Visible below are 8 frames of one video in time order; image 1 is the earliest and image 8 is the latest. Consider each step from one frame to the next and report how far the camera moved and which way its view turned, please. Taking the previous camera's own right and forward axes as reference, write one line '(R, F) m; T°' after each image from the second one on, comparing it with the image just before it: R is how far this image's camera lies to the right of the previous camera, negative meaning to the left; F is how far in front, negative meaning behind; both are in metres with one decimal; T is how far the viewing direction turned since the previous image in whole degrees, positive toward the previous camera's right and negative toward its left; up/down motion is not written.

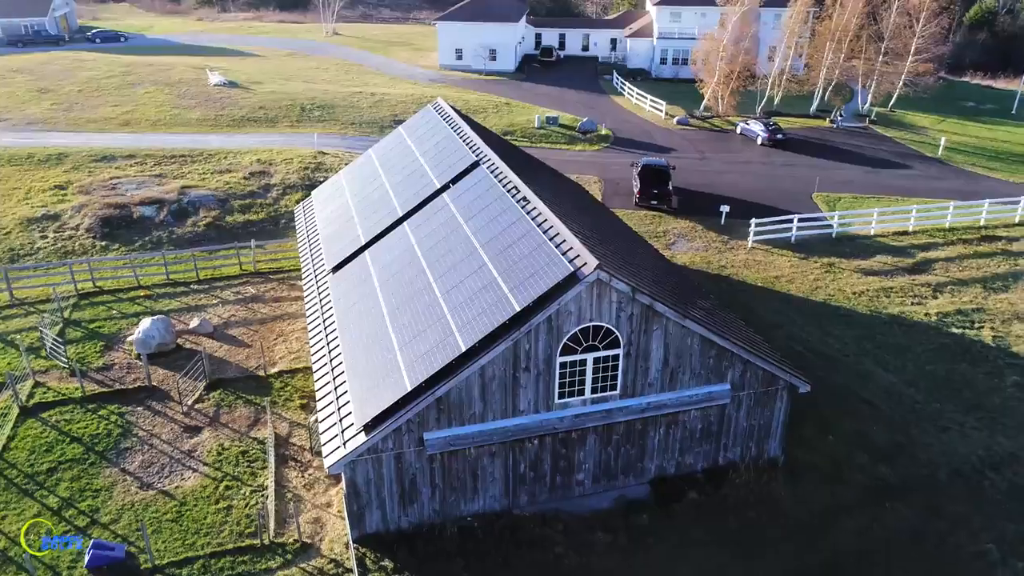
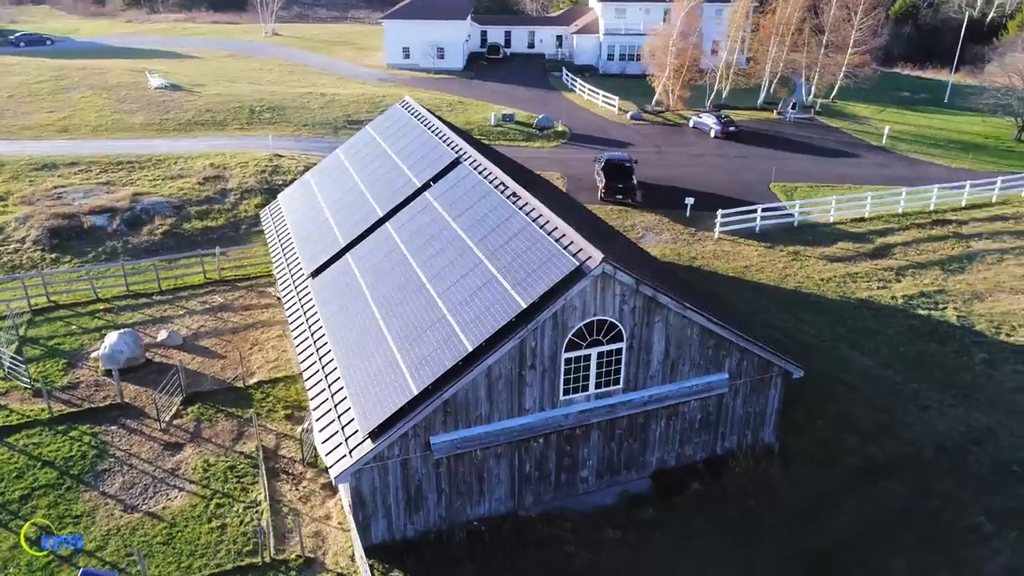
(-1.1, +0.3) m; +4°
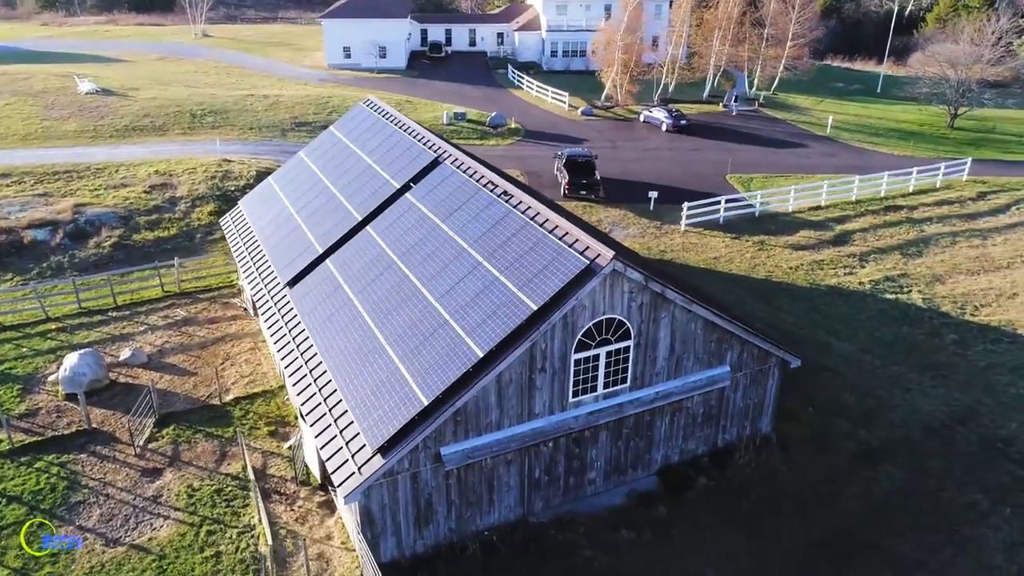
(-1.2, +0.5) m; +5°
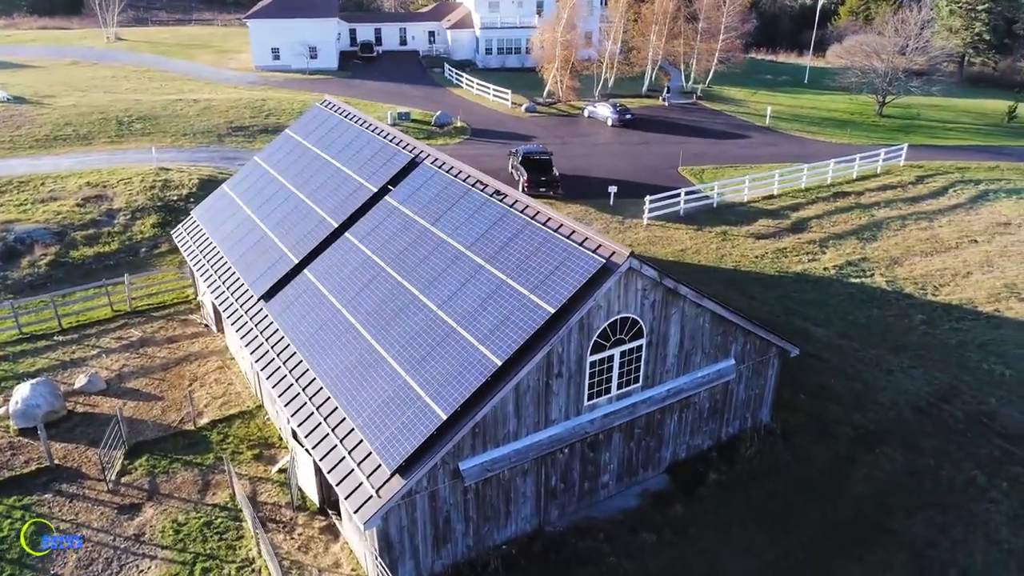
(-1.4, +0.6) m; +6°
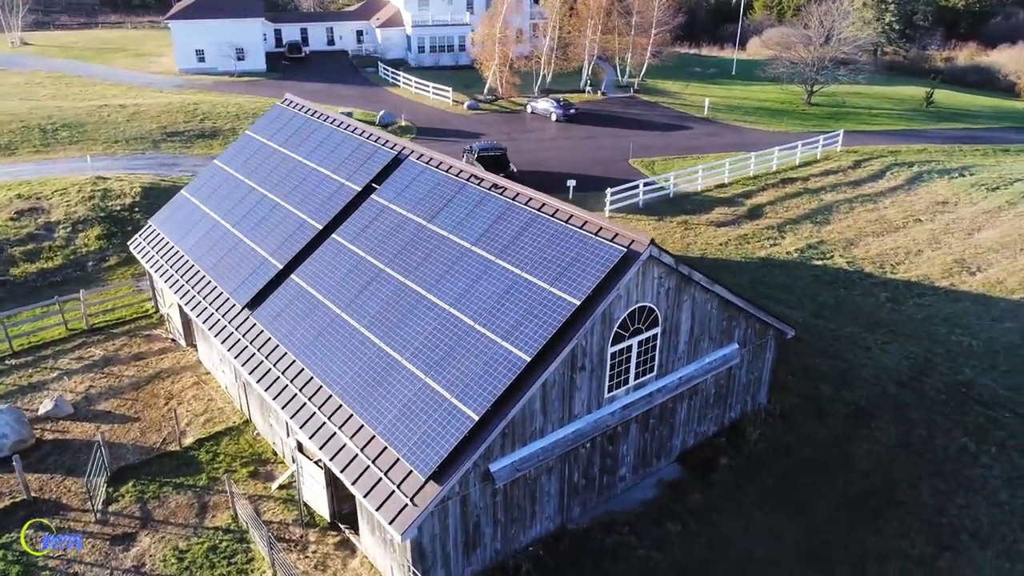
(-1.5, +0.4) m; +6°
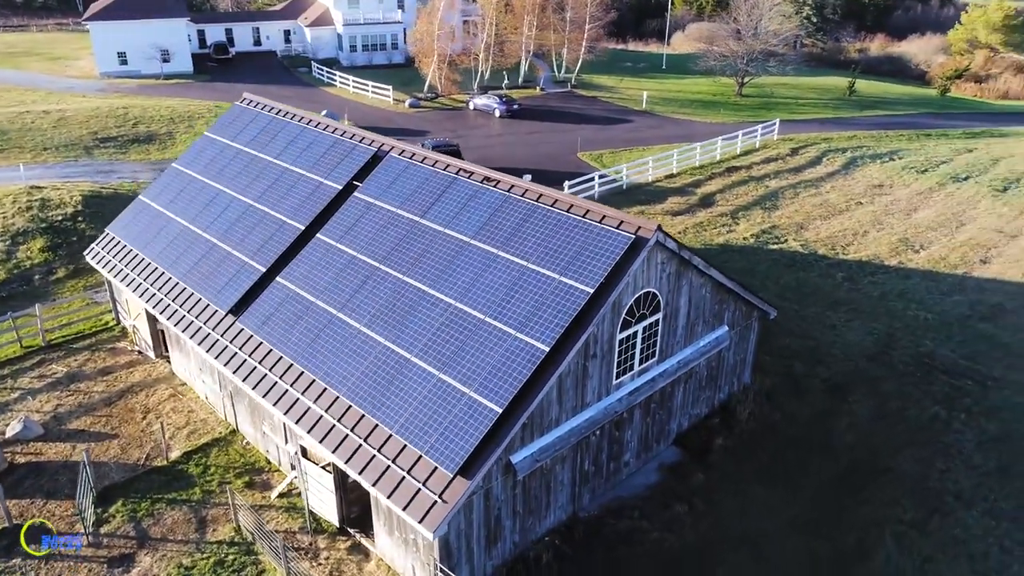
(-1.3, +0.1) m; +5°
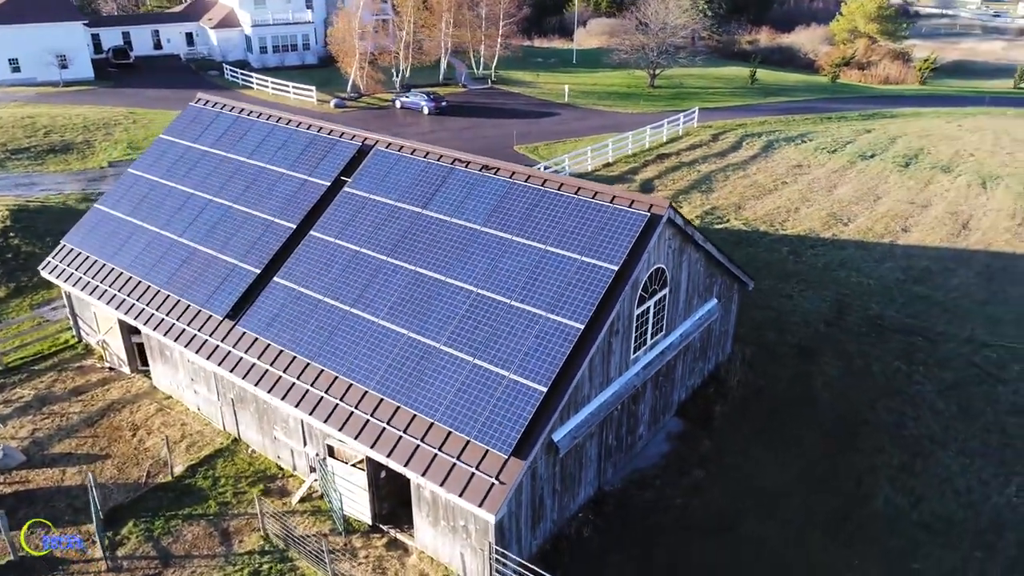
(-2.0, -0.1) m; +7°
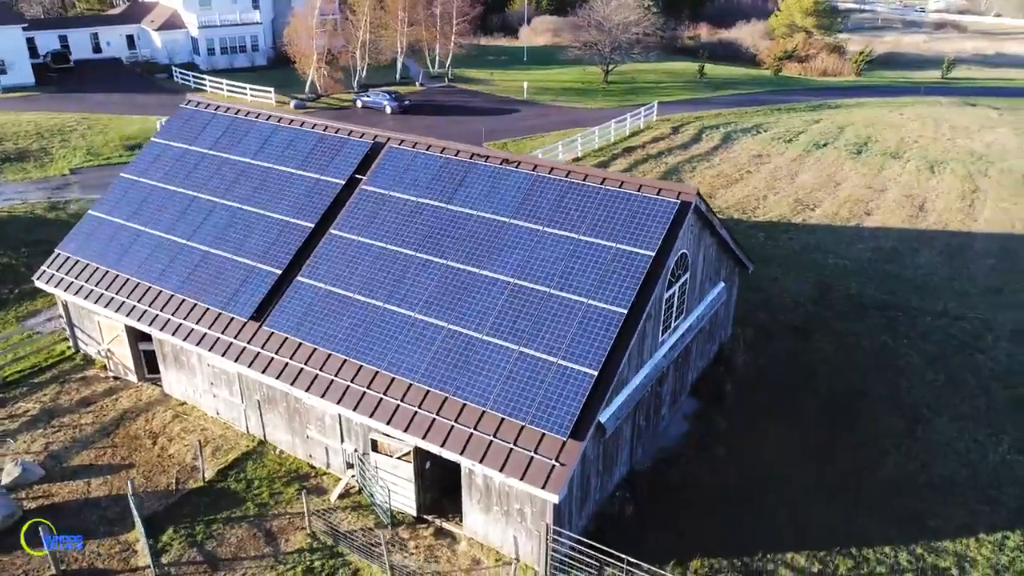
(-1.6, -0.2) m; +5°
